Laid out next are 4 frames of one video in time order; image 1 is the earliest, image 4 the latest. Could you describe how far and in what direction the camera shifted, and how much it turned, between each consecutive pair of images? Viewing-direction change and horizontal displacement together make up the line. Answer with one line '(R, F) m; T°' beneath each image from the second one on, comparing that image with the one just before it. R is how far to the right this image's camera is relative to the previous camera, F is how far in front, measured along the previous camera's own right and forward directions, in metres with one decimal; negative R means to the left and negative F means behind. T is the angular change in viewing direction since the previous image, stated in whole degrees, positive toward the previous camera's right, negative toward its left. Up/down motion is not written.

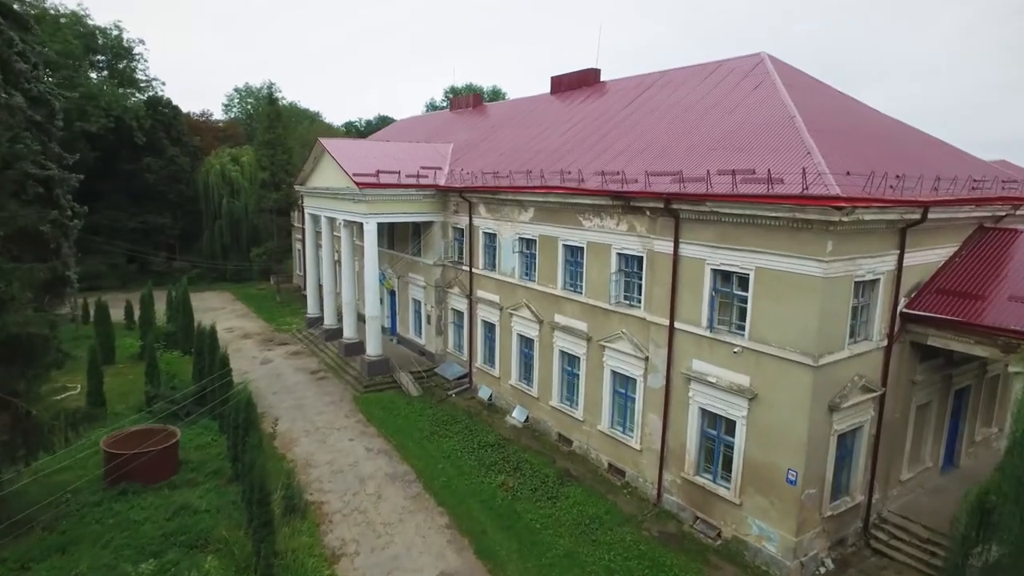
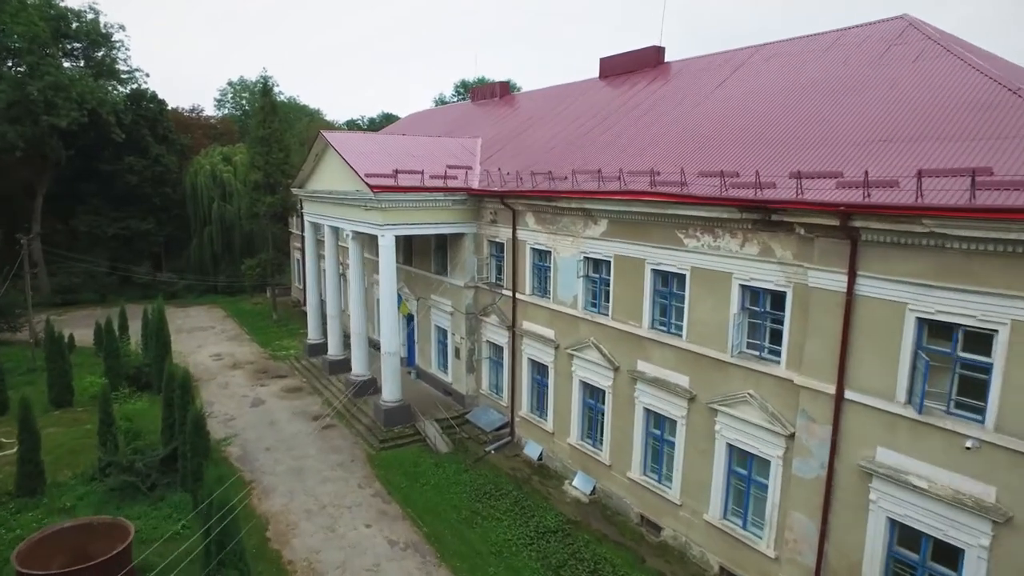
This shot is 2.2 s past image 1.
(-3.1, +4.1) m; 0°
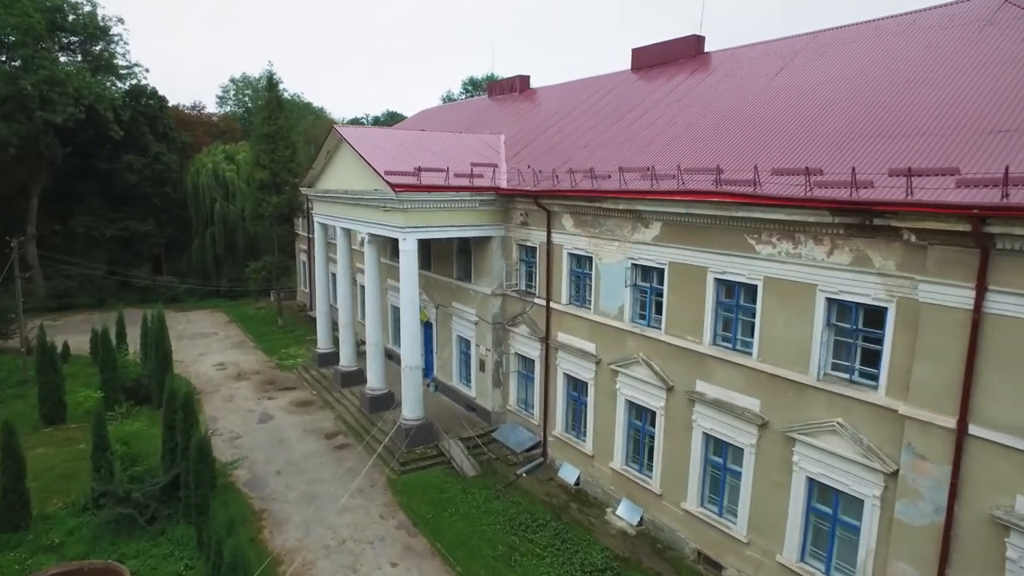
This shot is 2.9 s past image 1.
(-1.8, +1.4) m; 0°
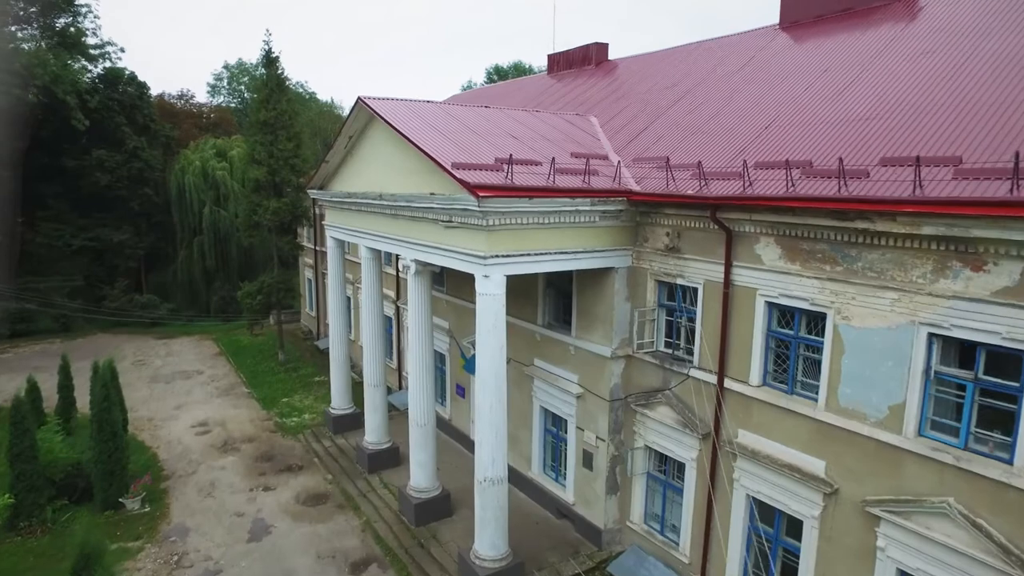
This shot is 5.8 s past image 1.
(-4.8, +5.7) m; 0°
